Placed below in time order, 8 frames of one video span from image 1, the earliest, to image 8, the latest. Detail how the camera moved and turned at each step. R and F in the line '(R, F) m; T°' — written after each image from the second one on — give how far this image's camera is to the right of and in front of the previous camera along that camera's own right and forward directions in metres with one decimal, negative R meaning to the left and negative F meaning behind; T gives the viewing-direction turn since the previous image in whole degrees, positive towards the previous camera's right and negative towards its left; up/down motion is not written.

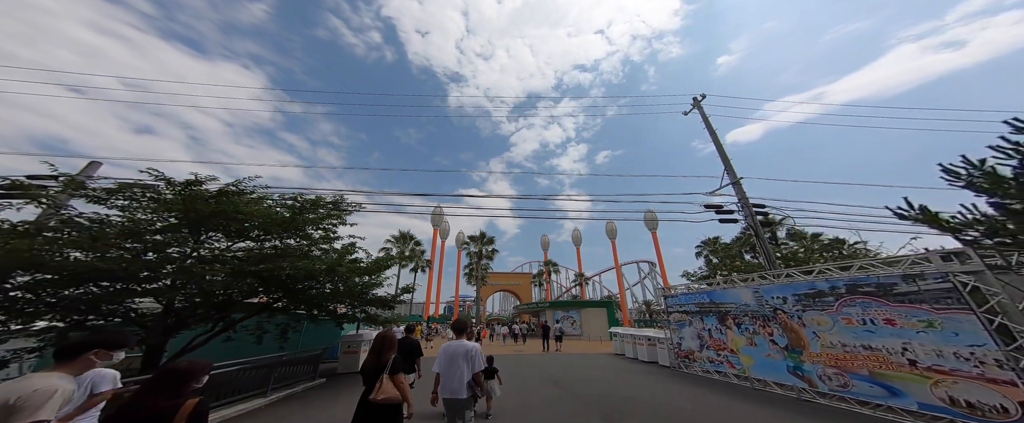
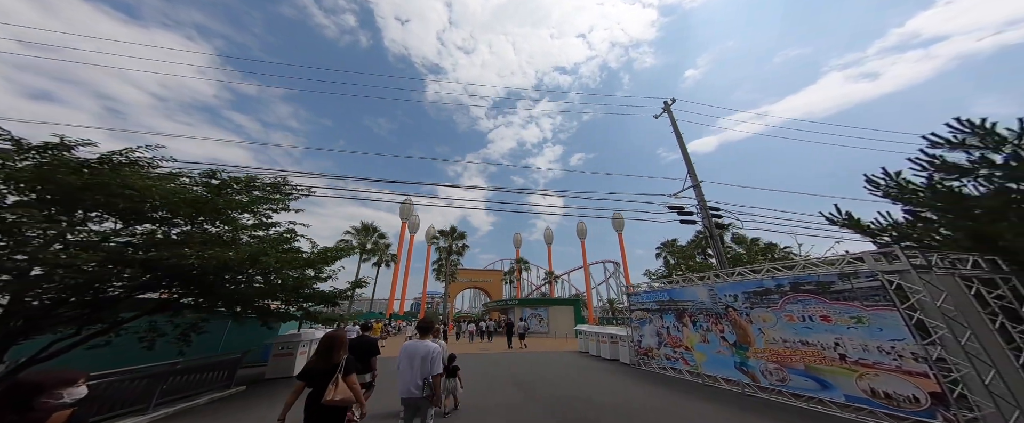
(+0.1, +0.1) m; +5°
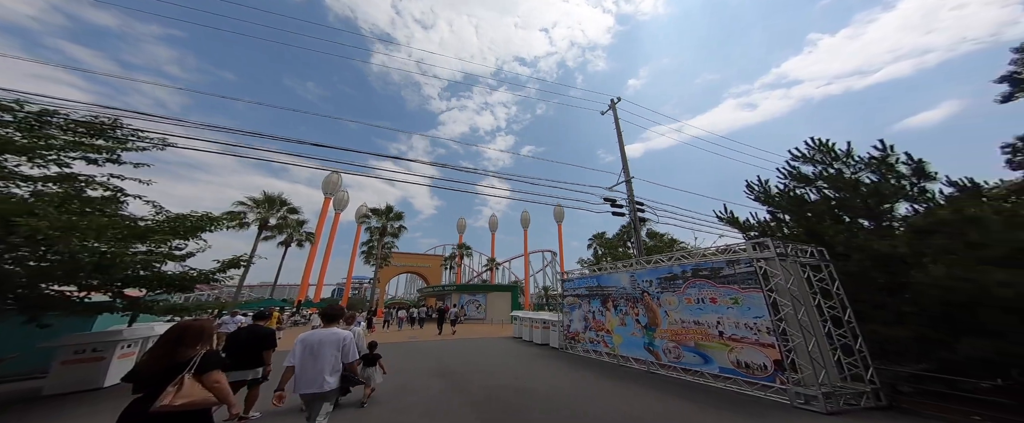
(+0.3, +0.2) m; +10°
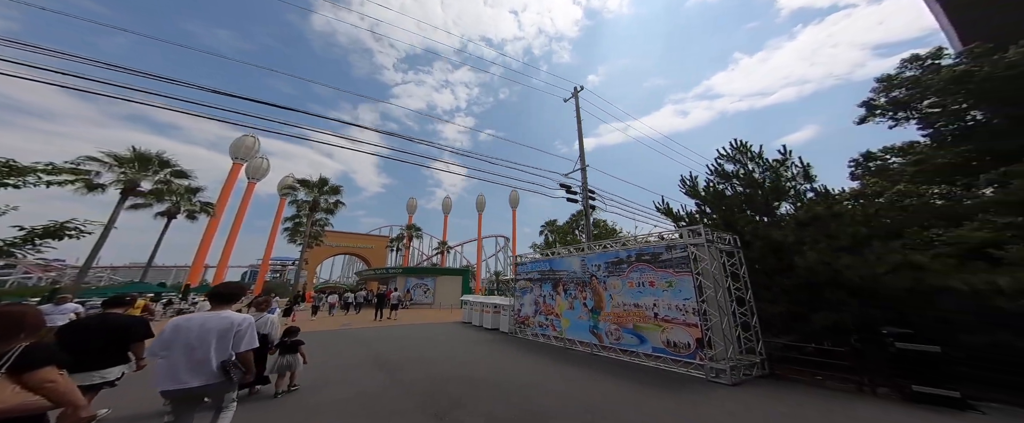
(0.0, +0.4) m; +9°
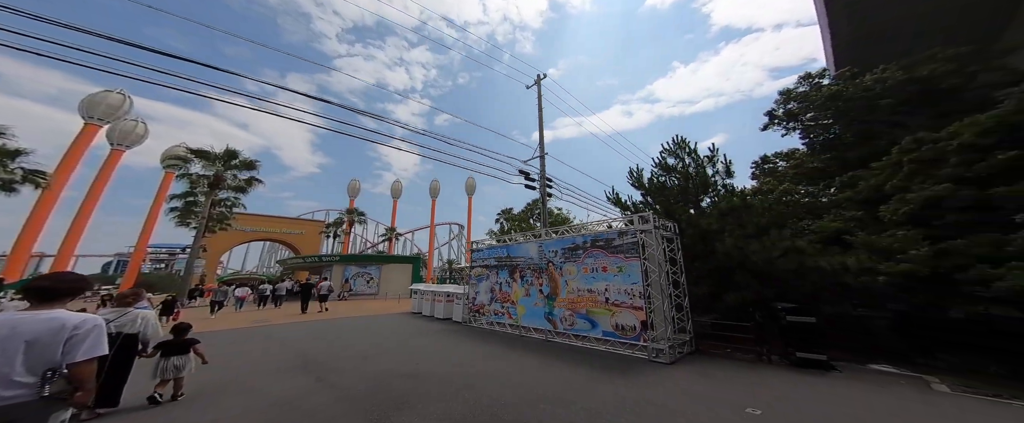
(0.0, +0.4) m; +9°
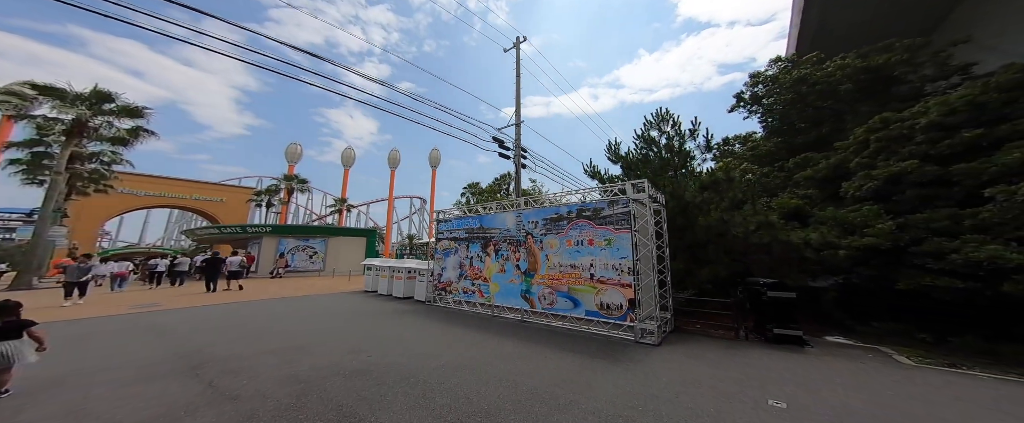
(-0.3, +1.1) m; +7°
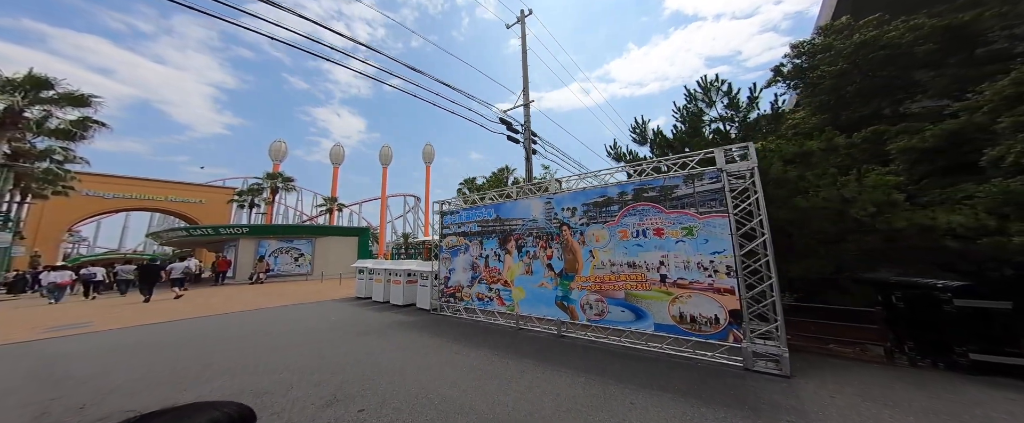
(-0.8, +1.8) m; +1°
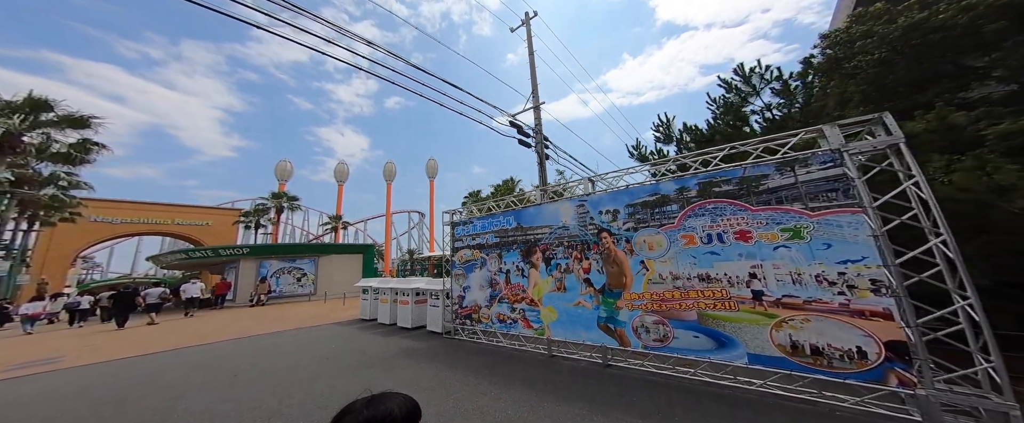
(-0.5, +1.0) m; -1°
